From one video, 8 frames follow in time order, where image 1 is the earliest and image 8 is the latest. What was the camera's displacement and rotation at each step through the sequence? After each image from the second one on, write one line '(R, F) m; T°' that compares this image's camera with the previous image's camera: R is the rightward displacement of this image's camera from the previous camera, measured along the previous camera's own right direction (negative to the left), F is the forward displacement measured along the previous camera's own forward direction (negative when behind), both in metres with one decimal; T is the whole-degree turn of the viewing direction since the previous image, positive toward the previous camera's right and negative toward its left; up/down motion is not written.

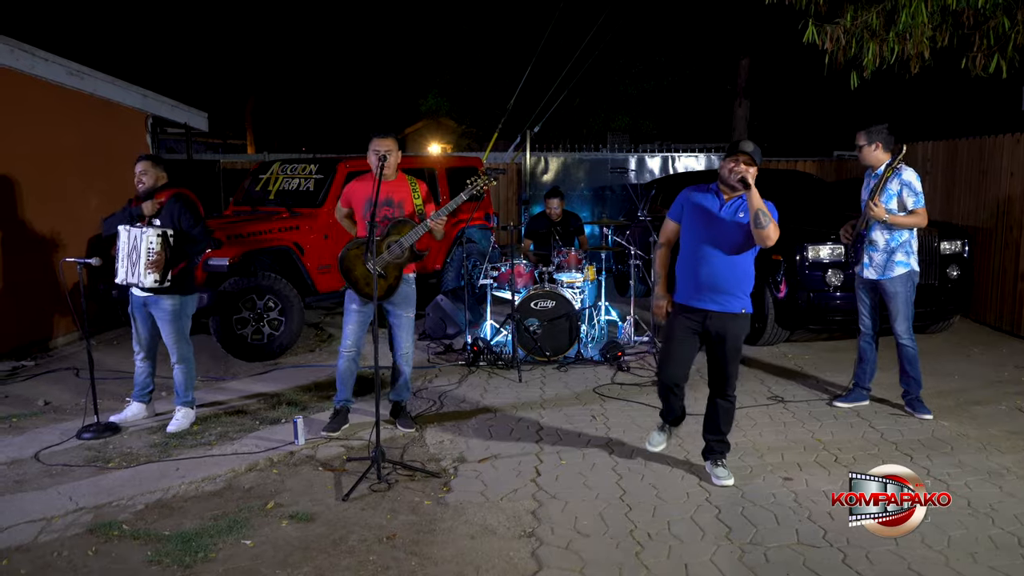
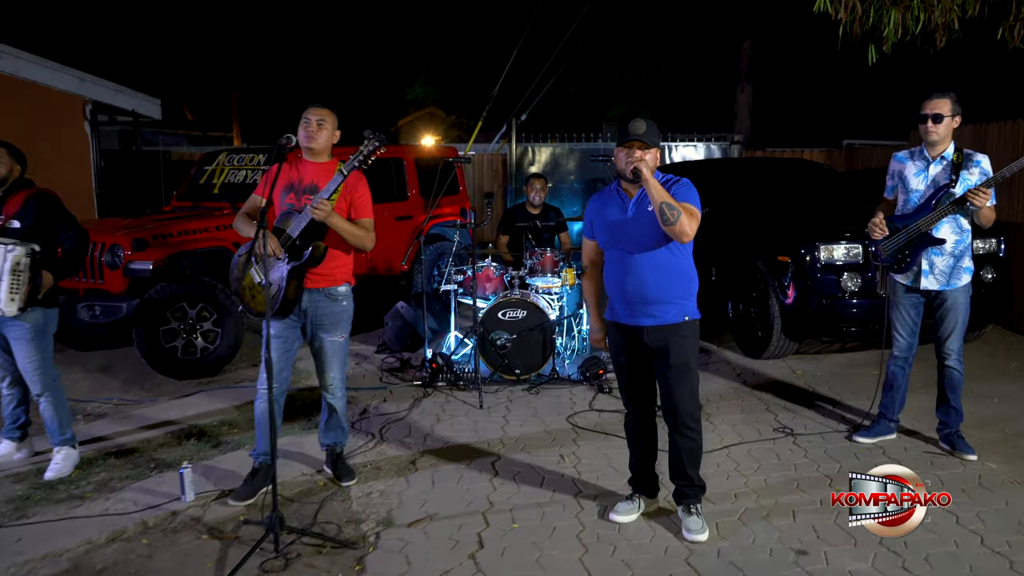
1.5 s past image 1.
(+0.3, +1.0) m; 0°
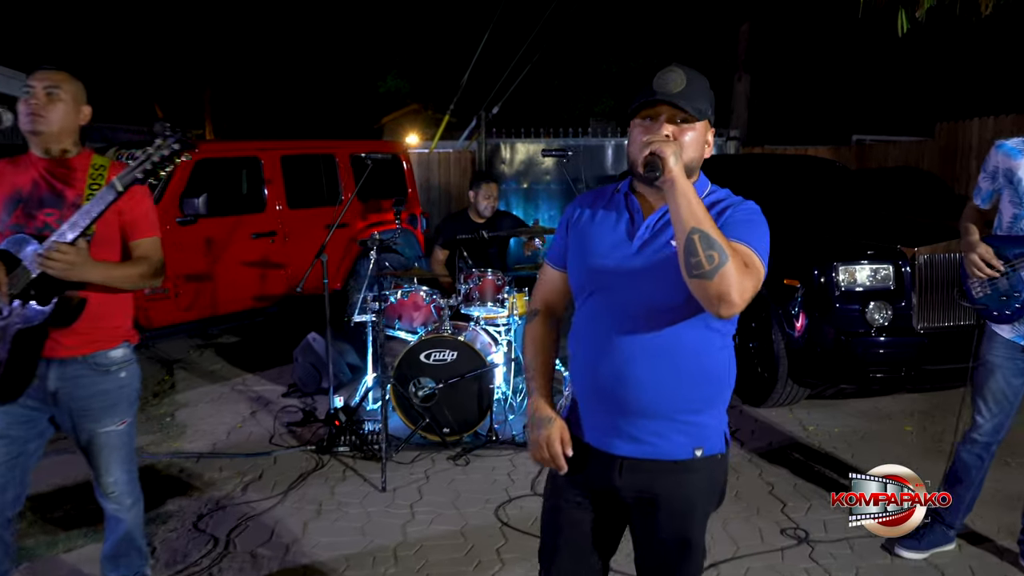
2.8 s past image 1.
(+0.4, +1.5) m; 0°
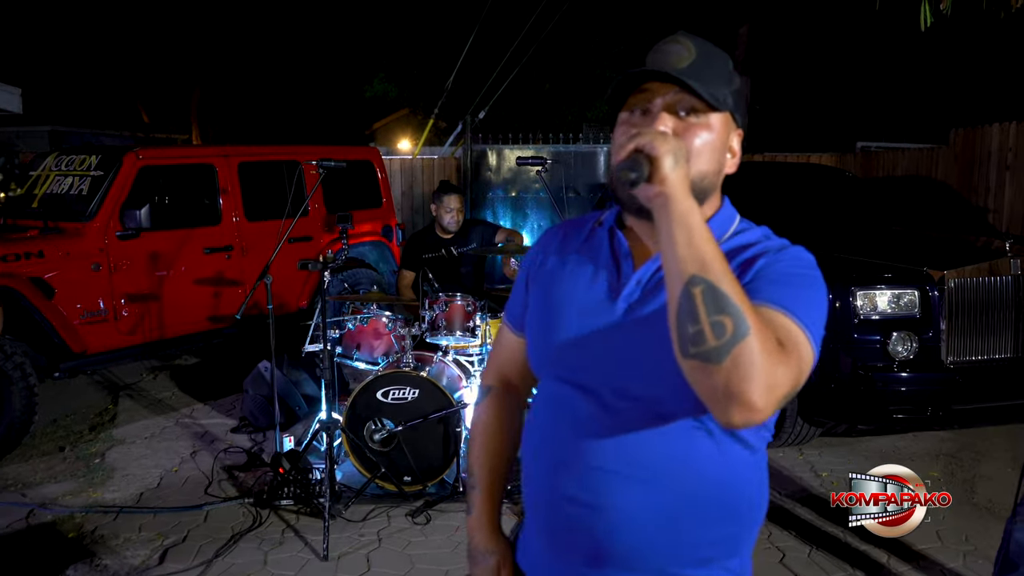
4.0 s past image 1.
(+0.1, +0.6) m; 0°
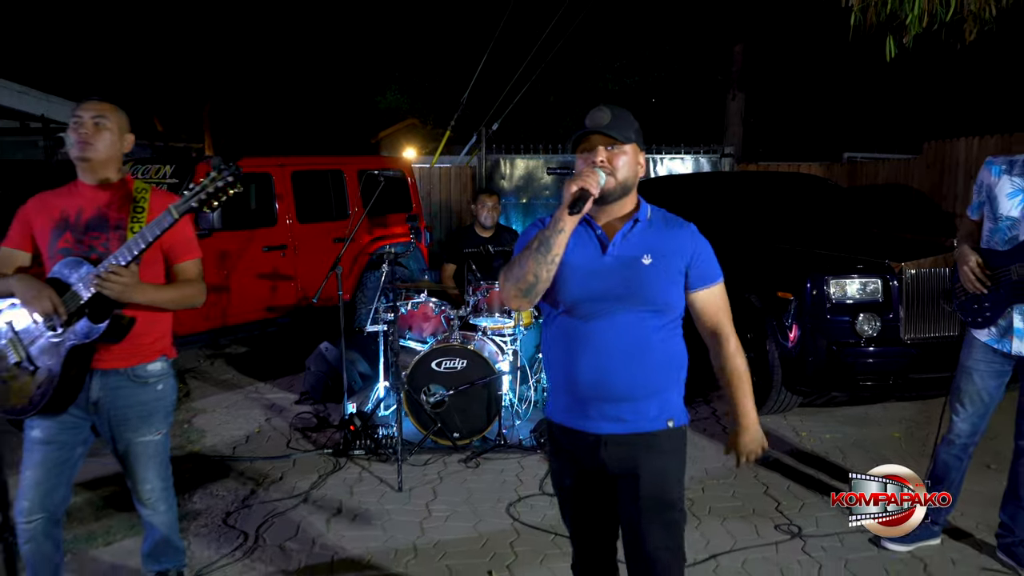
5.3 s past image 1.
(-0.2, -0.9) m; 0°
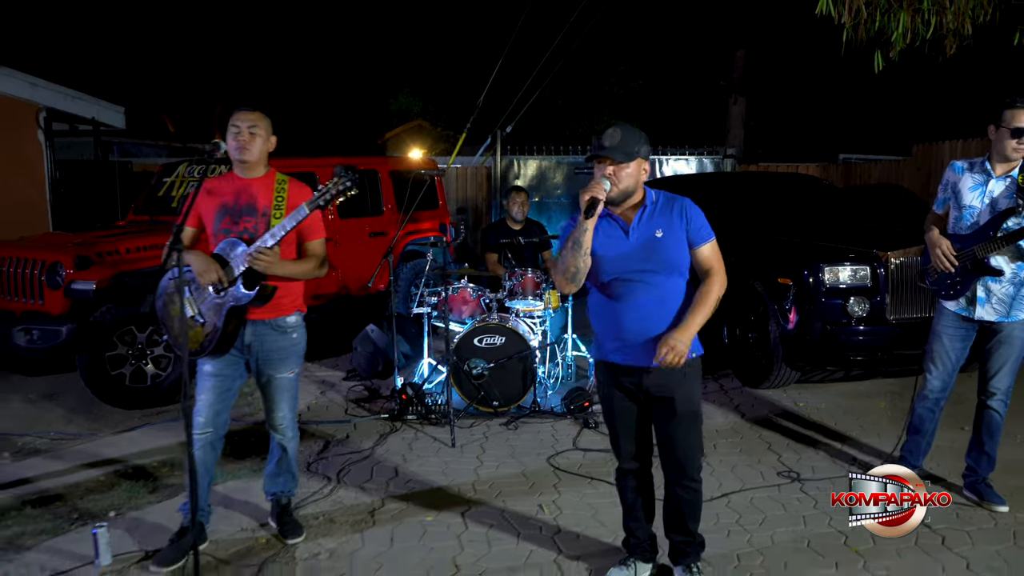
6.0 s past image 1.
(-0.2, -0.7) m; 0°
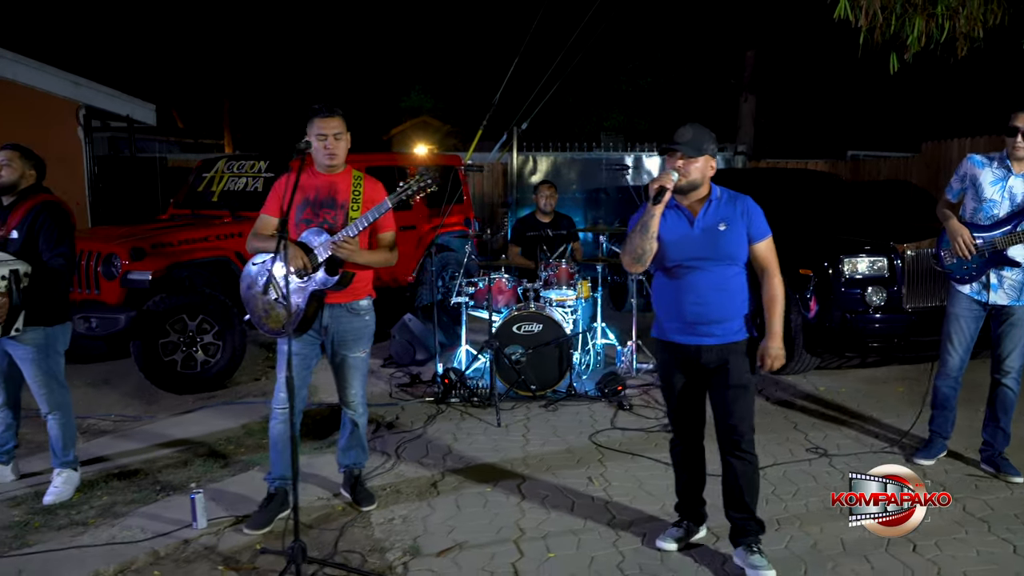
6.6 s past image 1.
(-0.2, -0.3) m; 0°
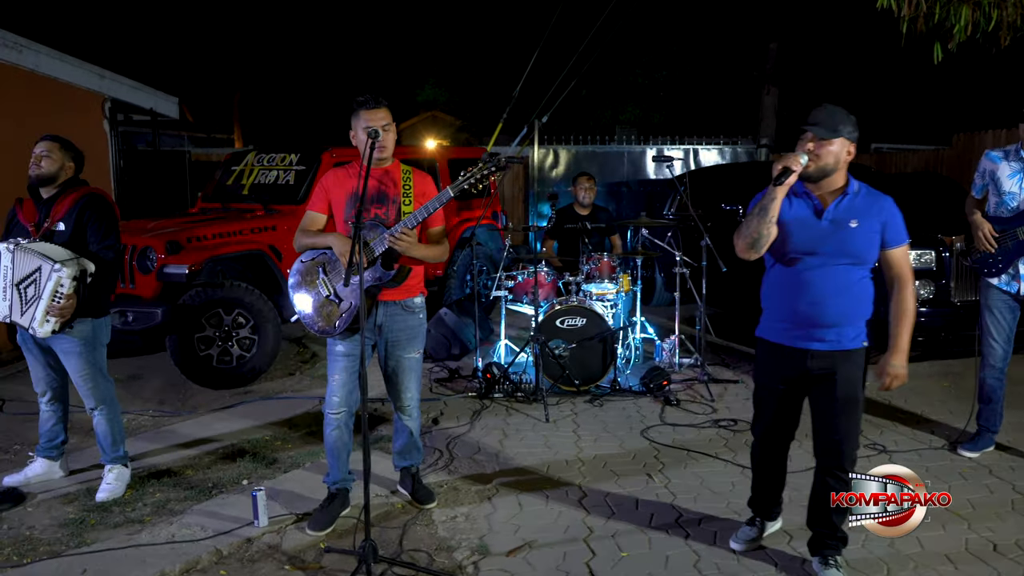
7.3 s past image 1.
(-0.2, +0.1) m; 0°
